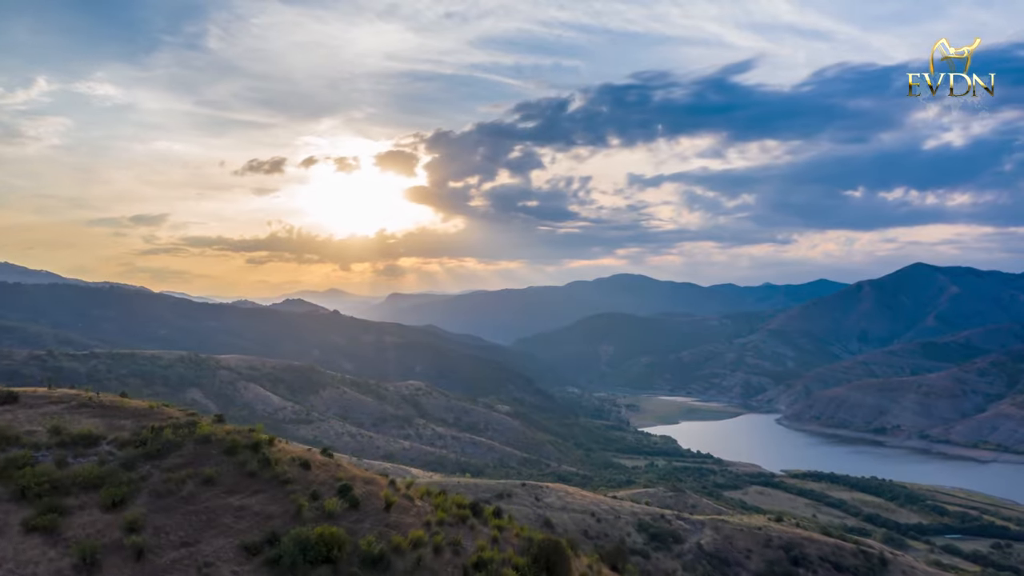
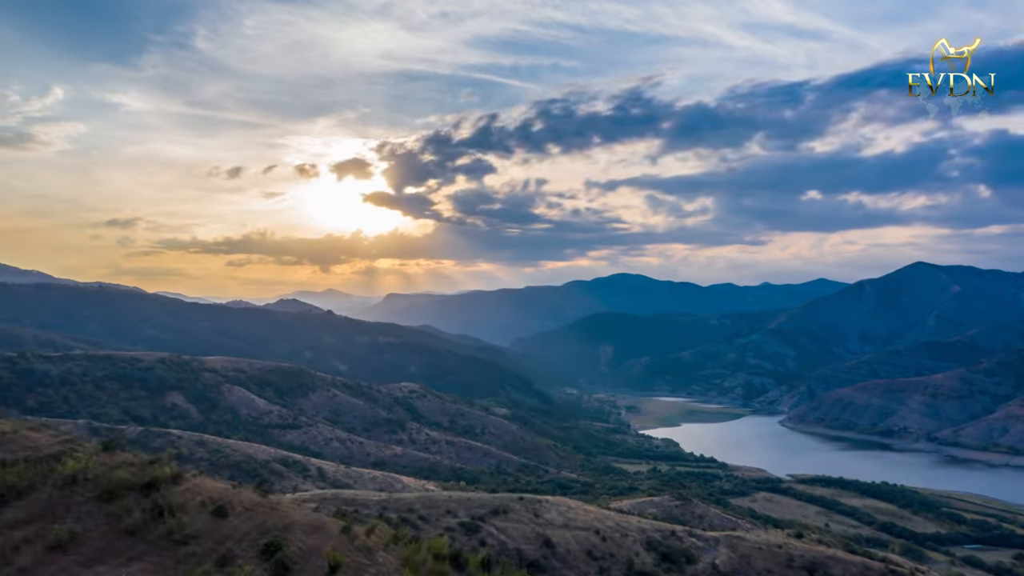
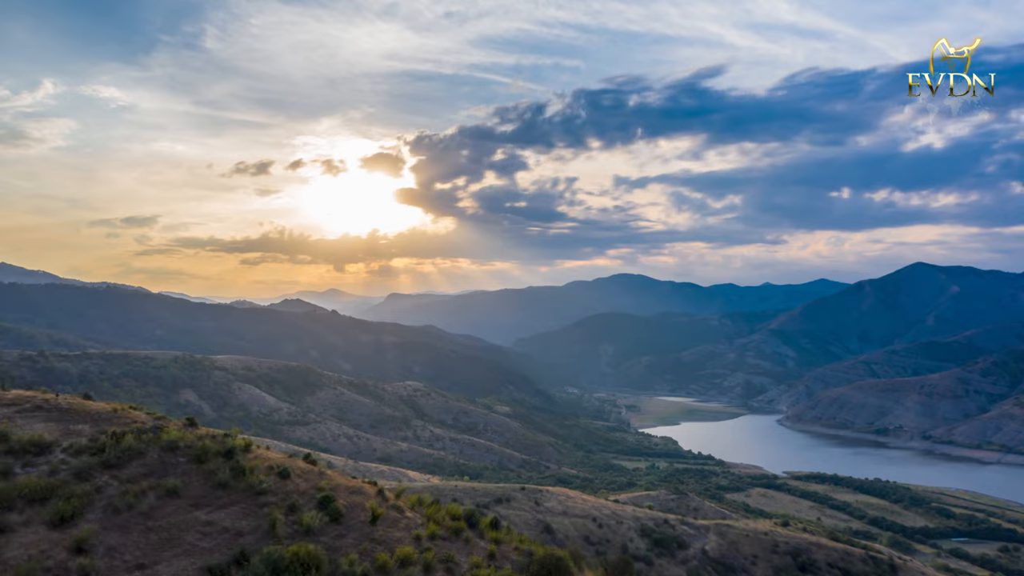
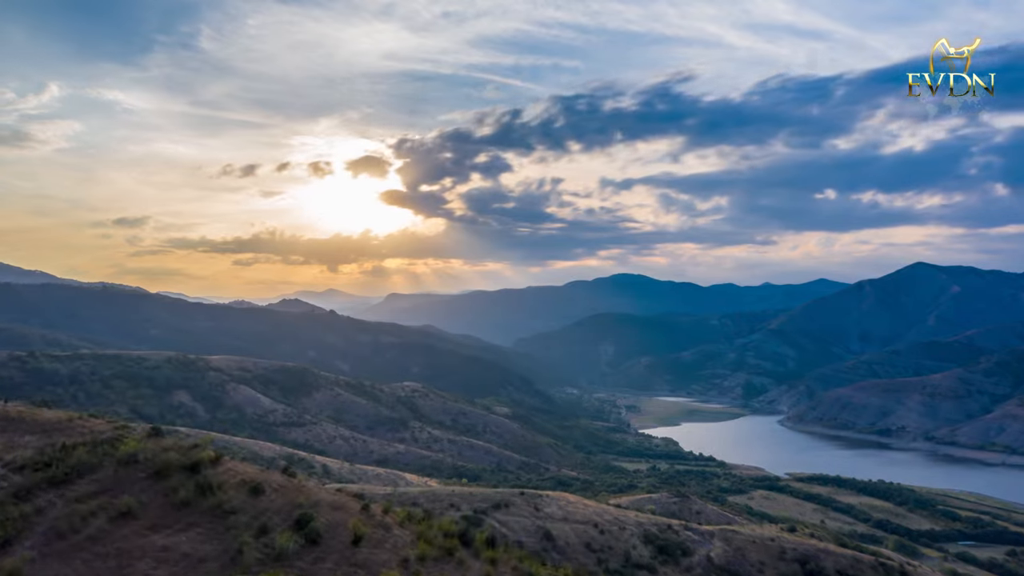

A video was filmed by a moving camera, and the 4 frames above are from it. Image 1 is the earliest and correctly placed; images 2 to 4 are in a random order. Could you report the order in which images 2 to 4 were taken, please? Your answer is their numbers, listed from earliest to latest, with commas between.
3, 4, 2
